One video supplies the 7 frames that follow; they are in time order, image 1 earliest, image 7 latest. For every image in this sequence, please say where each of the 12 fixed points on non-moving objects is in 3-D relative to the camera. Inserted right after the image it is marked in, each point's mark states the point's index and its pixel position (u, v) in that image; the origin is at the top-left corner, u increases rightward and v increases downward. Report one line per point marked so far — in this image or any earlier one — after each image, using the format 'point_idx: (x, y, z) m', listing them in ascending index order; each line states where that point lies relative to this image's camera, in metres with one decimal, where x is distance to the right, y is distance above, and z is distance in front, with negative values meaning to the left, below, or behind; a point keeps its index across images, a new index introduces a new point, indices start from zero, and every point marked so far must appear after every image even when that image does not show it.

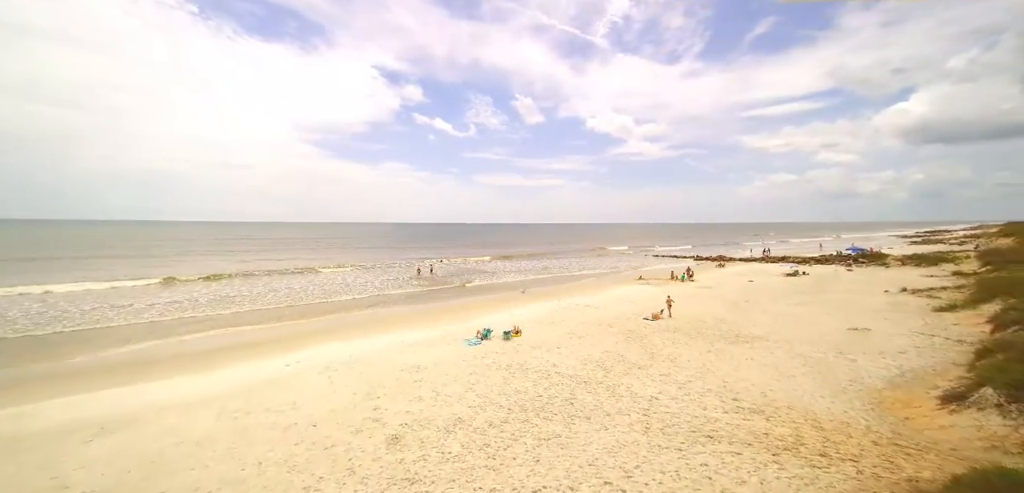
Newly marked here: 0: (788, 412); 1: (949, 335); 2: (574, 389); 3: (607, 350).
0: (+6.4, -3.8, +8.8) m
1: (+17.7, -3.6, +15.4) m
2: (+1.7, -3.9, +10.4) m
3: (+3.6, -3.8, +14.0) m
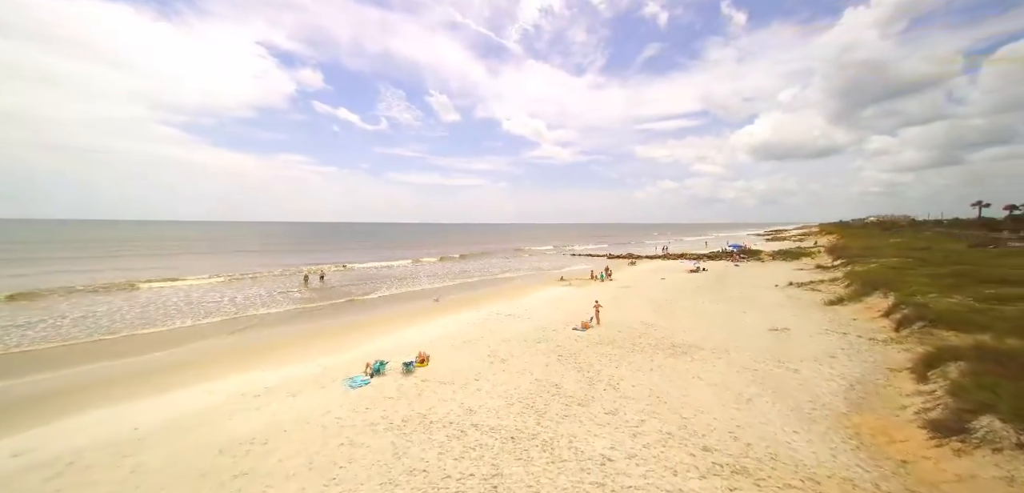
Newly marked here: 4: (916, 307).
0: (+4.7, -3.9, +6.7) m
1: (+14.2, -3.5, +15.6) m
2: (-0.3, -4.0, +7.3) m
3: (+0.7, -3.9, +11.2) m
4: (+16.5, -2.5, +15.5) m
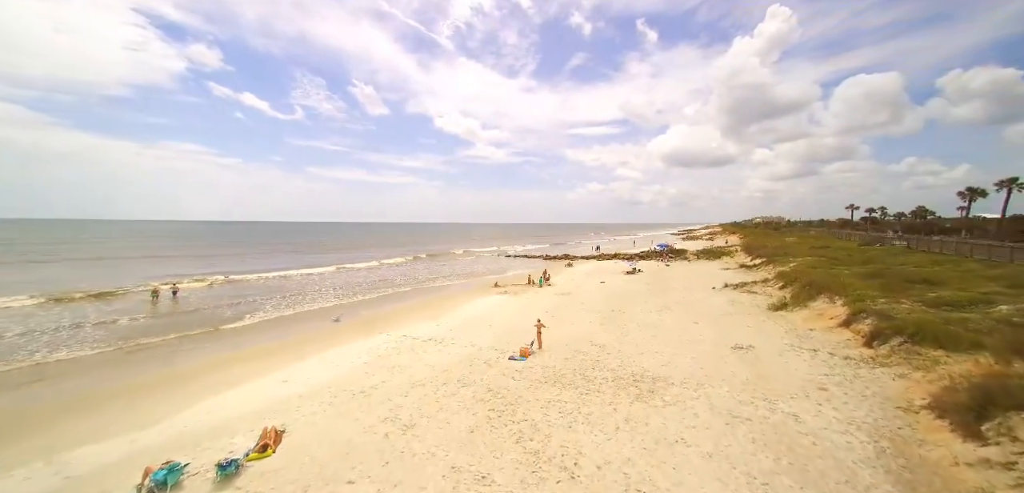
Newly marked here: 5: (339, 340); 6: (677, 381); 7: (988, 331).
0: (+3.5, -4.1, +3.4) m
1: (+11.4, -3.7, +13.7) m
2: (-1.4, -4.3, +3.0) m
3: (-1.1, -4.2, +7.1) m
4: (+13.7, -2.6, +14.1) m
5: (-8.1, -4.3, +17.7) m
6: (+4.9, -4.0, +11.3) m
7: (+14.3, -2.5, +11.4) m
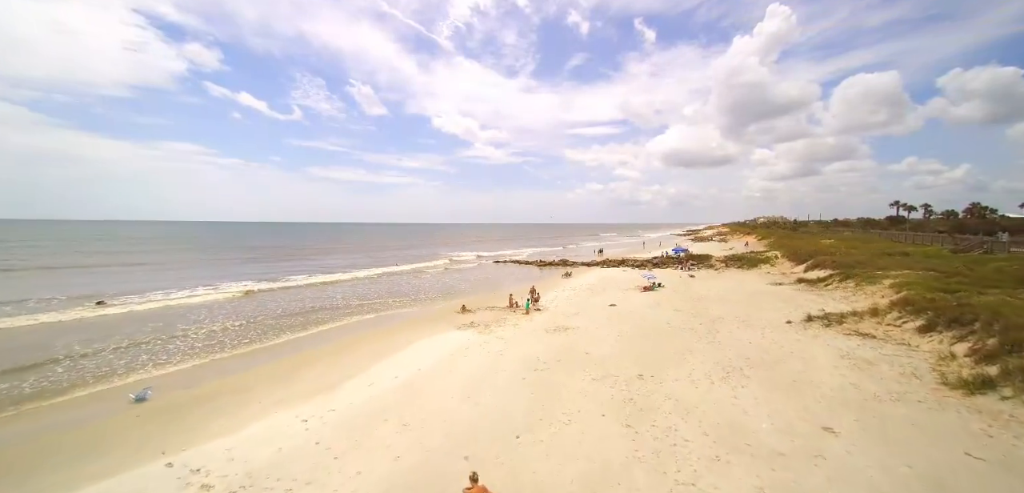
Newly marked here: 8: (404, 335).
0: (+1.9, -4.7, -6.4) m
1: (+9.8, -4.2, +3.9) m
2: (-3.1, -4.8, -6.7) m
3: (-2.8, -4.7, -2.6) m
4: (+12.1, -3.1, +4.3) m
5: (-9.8, -4.9, +8.0) m
6: (+3.3, -4.6, +1.5) m
7: (+12.7, -3.1, +1.6) m
8: (-5.5, -4.5, +19.4) m
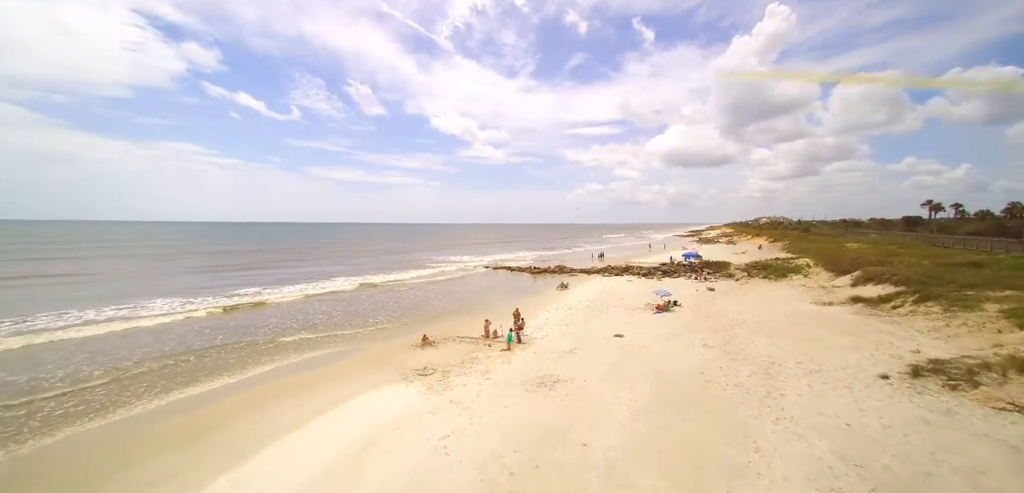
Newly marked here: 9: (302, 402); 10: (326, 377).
0: (+0.7, -5.3, -12.2) m
1: (+8.6, -4.8, -1.9) m
2: (-4.2, -5.5, -12.6) m
3: (-3.9, -5.4, -8.5) m
4: (+10.9, -3.7, -1.5) m
5: (-10.9, -5.5, +2.1) m
6: (+2.1, -5.2, -4.3) m
7: (+11.5, -3.7, -4.2) m
8: (-6.7, -5.1, +13.5) m
9: (-7.0, -5.2, +12.9) m
10: (-7.4, -5.0, +14.6) m
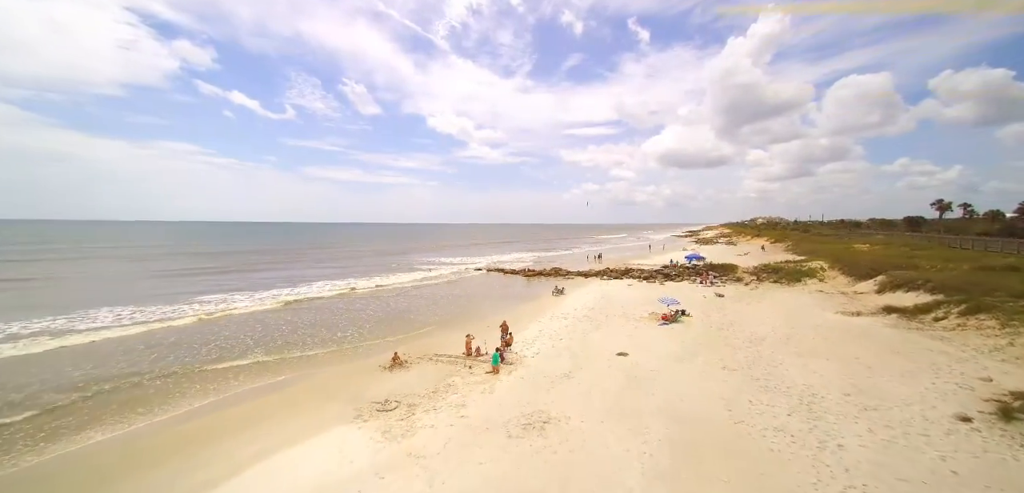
0: (+0.4, -5.4, -15.0) m
1: (+8.2, -5.0, -4.6) m
2: (-4.6, -5.6, -15.4) m
3: (-4.3, -5.5, -11.3) m
4: (+10.5, -3.9, -4.2) m
5: (-11.4, -5.6, -0.7) m
6: (+1.7, -5.3, -7.1) m
7: (+11.1, -3.8, -6.8) m
8: (-7.3, -5.3, +10.7) m
9: (-7.5, -5.3, +10.1) m
10: (-7.9, -5.1, +11.8) m
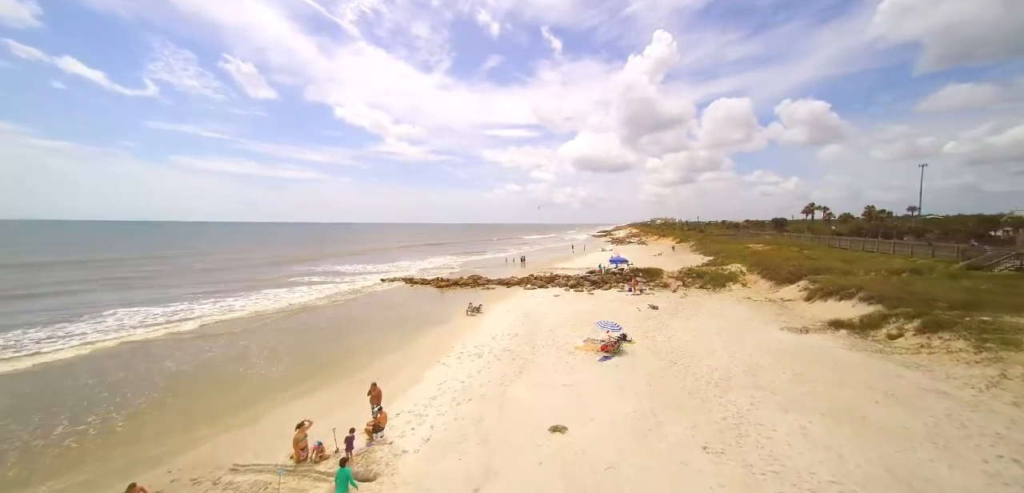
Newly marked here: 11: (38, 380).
0: (+3.7, -6.0, -20.6) m
1: (+9.1, -5.5, -8.8) m
2: (-1.1, -6.3, -22.1) m
3: (-1.7, -6.2, -18.0) m
4: (+11.2, -4.4, -8.0) m
5: (-10.9, -6.4, -9.2) m
6: (+3.3, -5.9, -12.6) m
7: (+12.4, -4.3, -10.4) m
8: (-9.3, -5.9, +2.8) m
9: (-9.4, -6.0, +2.2) m
10: (-10.2, -5.8, +3.7) m
11: (-17.7, -5.2, +13.7) m
